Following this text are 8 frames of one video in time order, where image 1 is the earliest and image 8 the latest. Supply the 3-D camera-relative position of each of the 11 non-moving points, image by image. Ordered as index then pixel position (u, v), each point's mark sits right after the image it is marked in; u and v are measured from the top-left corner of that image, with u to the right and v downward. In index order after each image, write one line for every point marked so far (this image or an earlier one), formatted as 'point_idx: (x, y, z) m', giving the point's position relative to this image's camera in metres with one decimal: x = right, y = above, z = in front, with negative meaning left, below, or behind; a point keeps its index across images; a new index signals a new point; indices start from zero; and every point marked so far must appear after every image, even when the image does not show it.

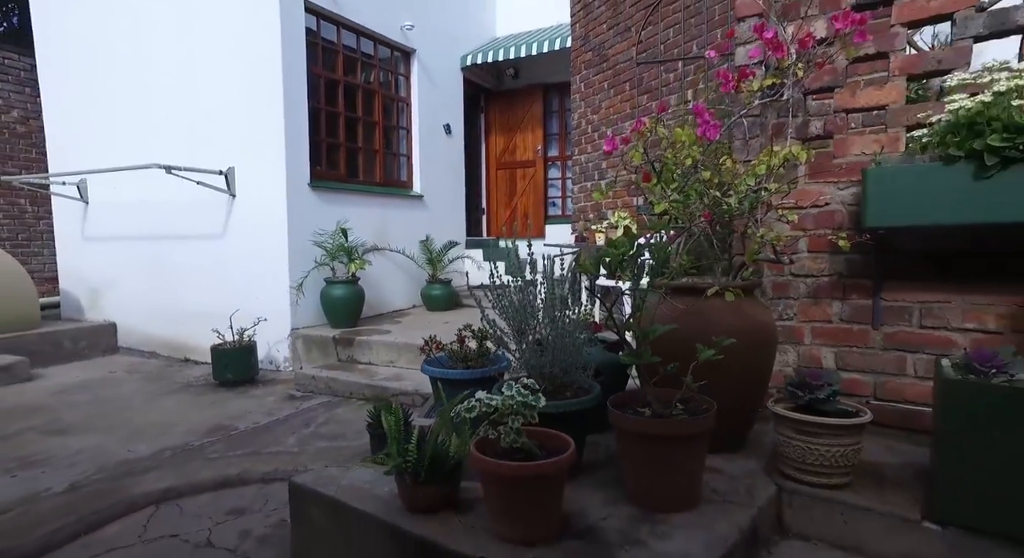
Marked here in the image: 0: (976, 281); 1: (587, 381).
0: (+1.5, 0.0, +1.9) m
1: (+0.3, -0.3, +2.0) m
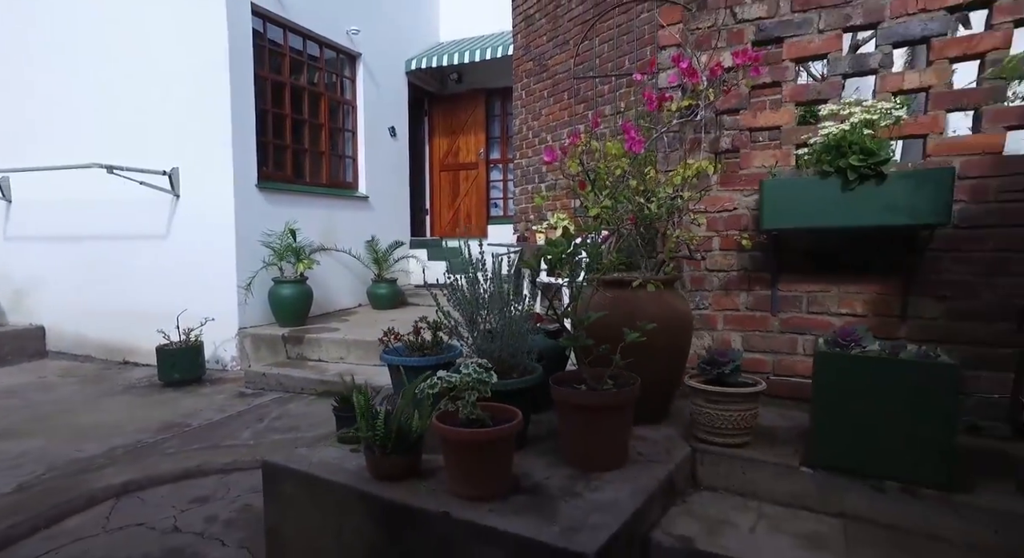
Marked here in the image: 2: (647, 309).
0: (+1.3, 0.0, +2.3) m
1: (+0.1, -0.3, +2.3) m
2: (+0.5, -0.1, +2.2) m
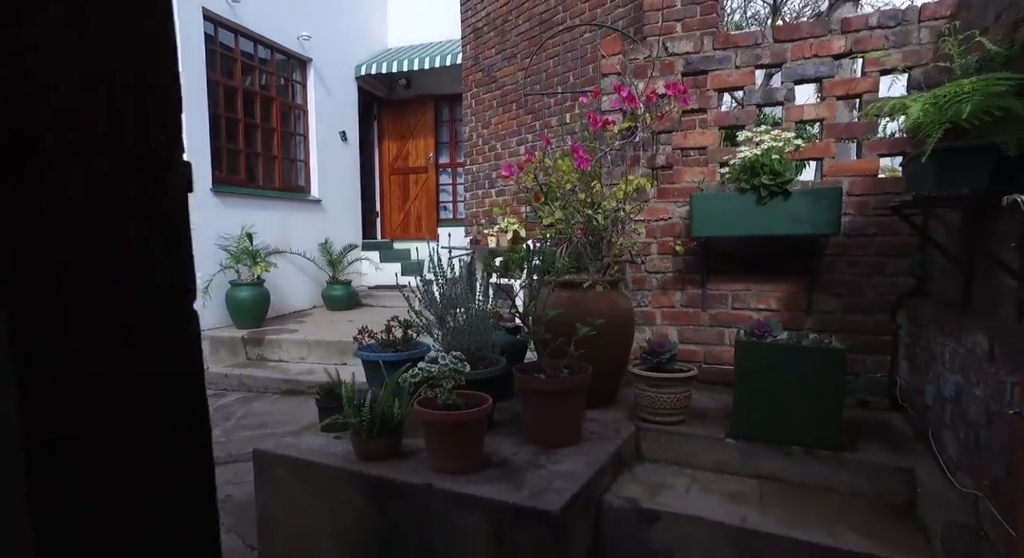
0: (+1.2, 0.0, +2.8) m
1: (-0.1, -0.3, +2.6) m
2: (+0.4, -0.1, +2.5) m
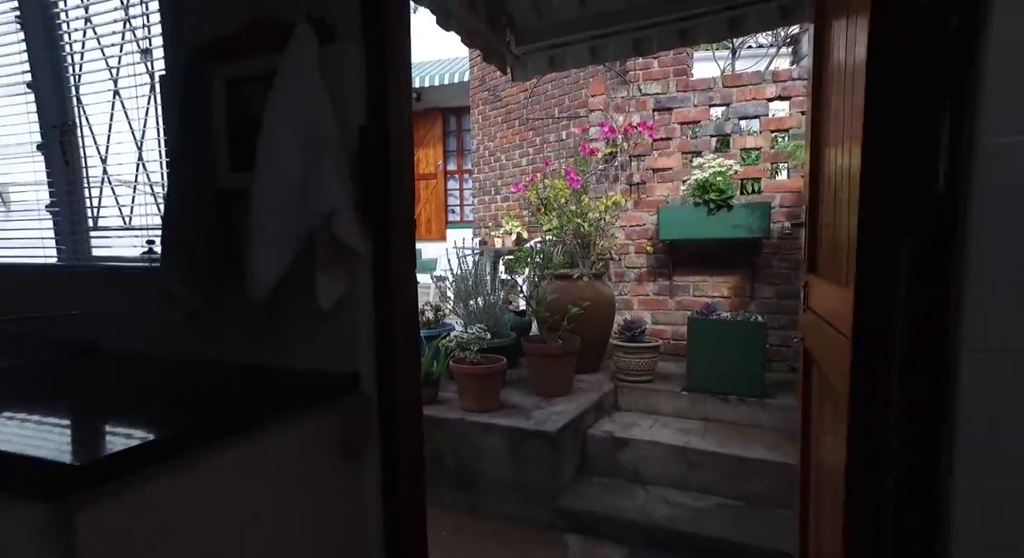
0: (+1.2, +0.1, +3.5) m
1: (0.0, -0.3, +3.4) m
2: (+0.4, -0.1, +3.2) m
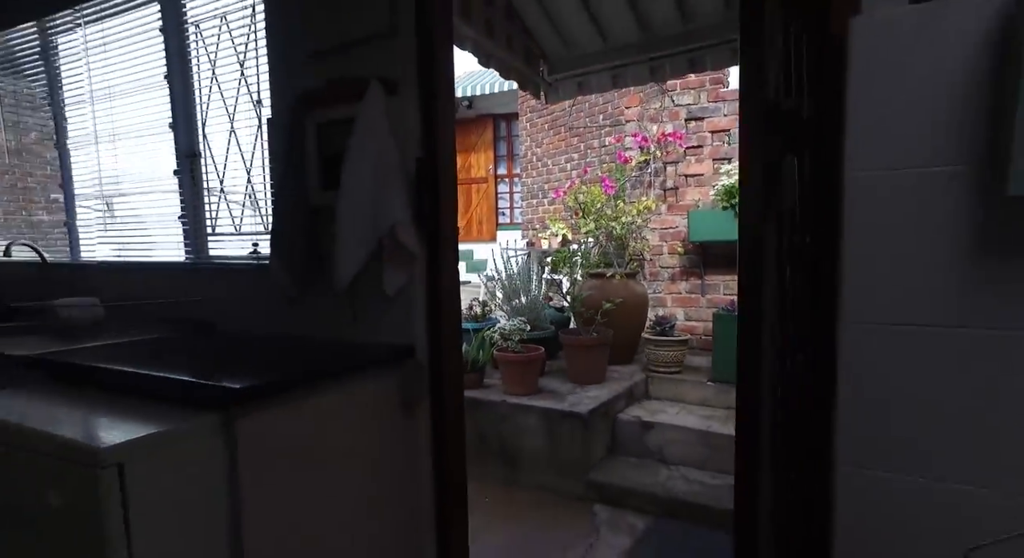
0: (+1.5, +0.1, +3.7) m
1: (+0.2, -0.3, +3.7) m
2: (+0.6, -0.1, +3.5) m
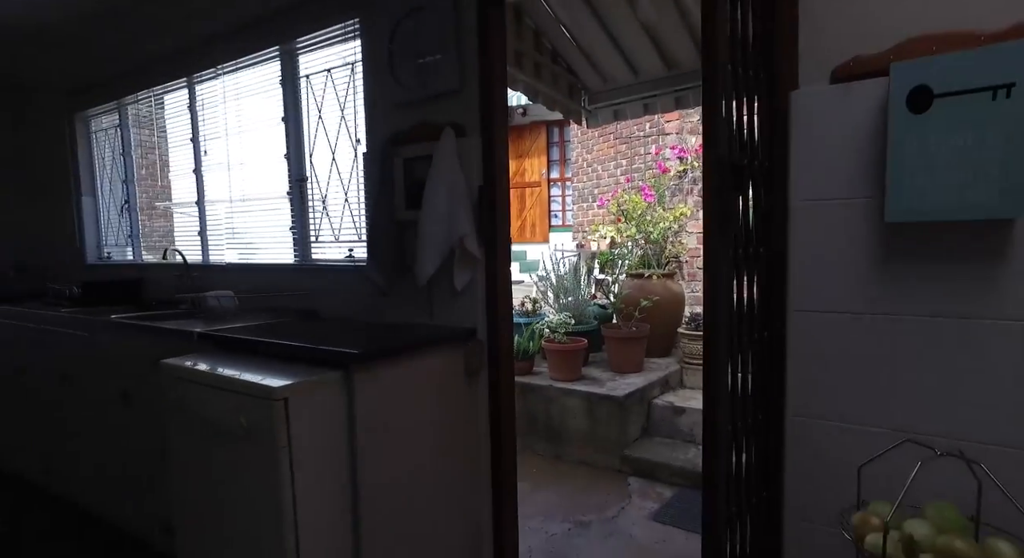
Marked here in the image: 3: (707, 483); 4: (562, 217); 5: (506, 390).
0: (+1.8, +0.1, +4.0) m
1: (+0.5, -0.3, +4.1) m
2: (+0.9, -0.1, +3.9) m
3: (+0.4, -0.4, +1.2) m
4: (+0.8, +1.0, +9.5) m
5: (0.0, -0.3, +1.9) m
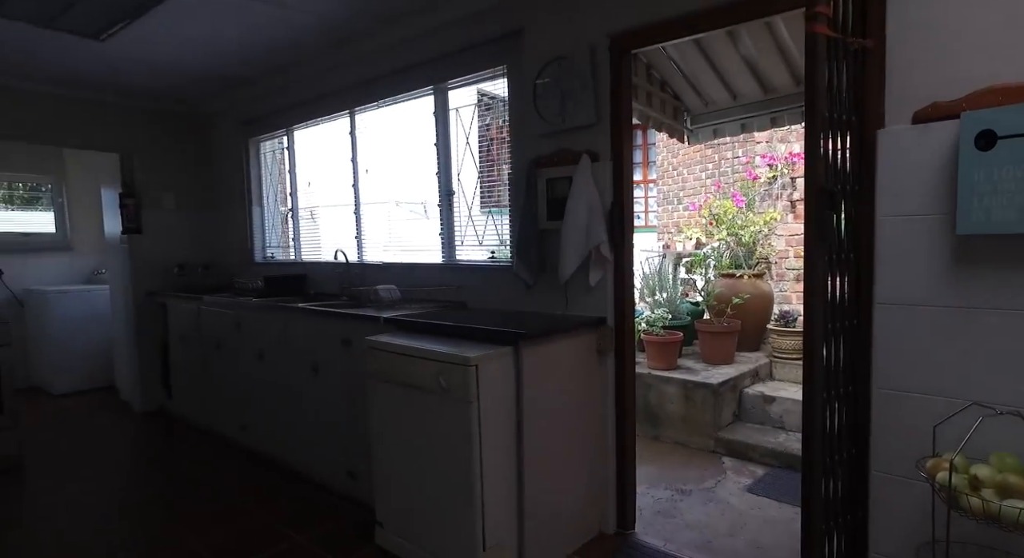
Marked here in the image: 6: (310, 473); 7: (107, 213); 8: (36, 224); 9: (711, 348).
0: (+2.5, +0.1, +4.2) m
1: (+1.3, -0.3, +4.4) m
2: (+1.6, -0.1, +4.1) m
3: (+0.8, -0.4, +1.6) m
4: (+2.2, +1.0, +9.7) m
5: (+0.5, -0.3, +2.3) m
6: (-1.0, -1.0, +2.9) m
7: (-2.8, +0.5, +4.2) m
8: (-3.9, +0.5, +4.9) m
9: (+1.3, -0.5, +4.0) m
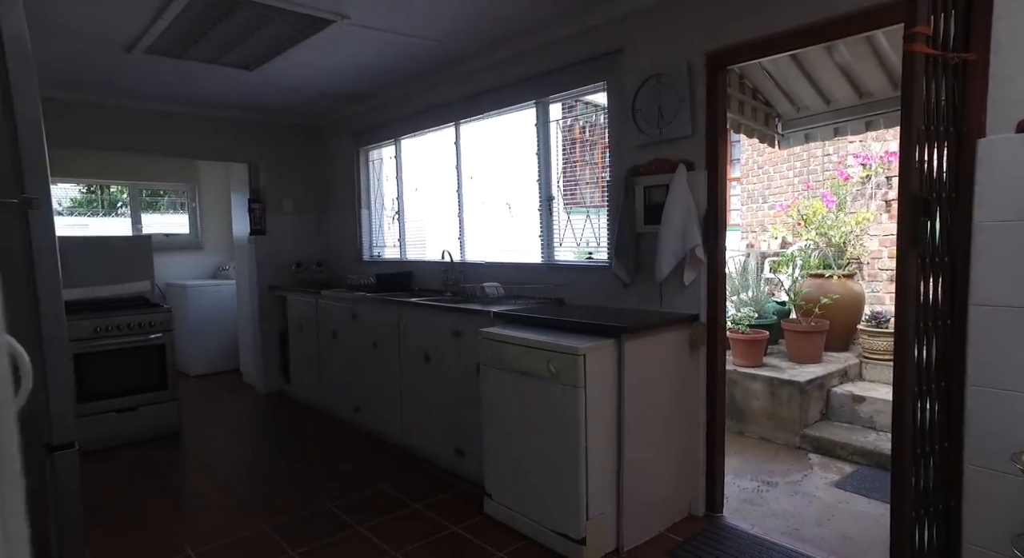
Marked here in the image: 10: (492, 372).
0: (+3.1, 0.0, +4.1) m
1: (+1.9, -0.3, +4.5) m
2: (+2.3, -0.1, +4.2) m
3: (+1.1, -0.4, +1.7) m
4: (+3.5, +1.0, +9.6) m
5: (+0.9, -0.3, +2.5) m
6: (-0.5, -0.9, +3.3) m
7: (-2.2, +0.5, +4.7) m
8: (-3.2, +0.5, +5.6) m
9: (+1.9, -0.5, +4.0) m
10: (-0.1, -0.4, +2.5) m
